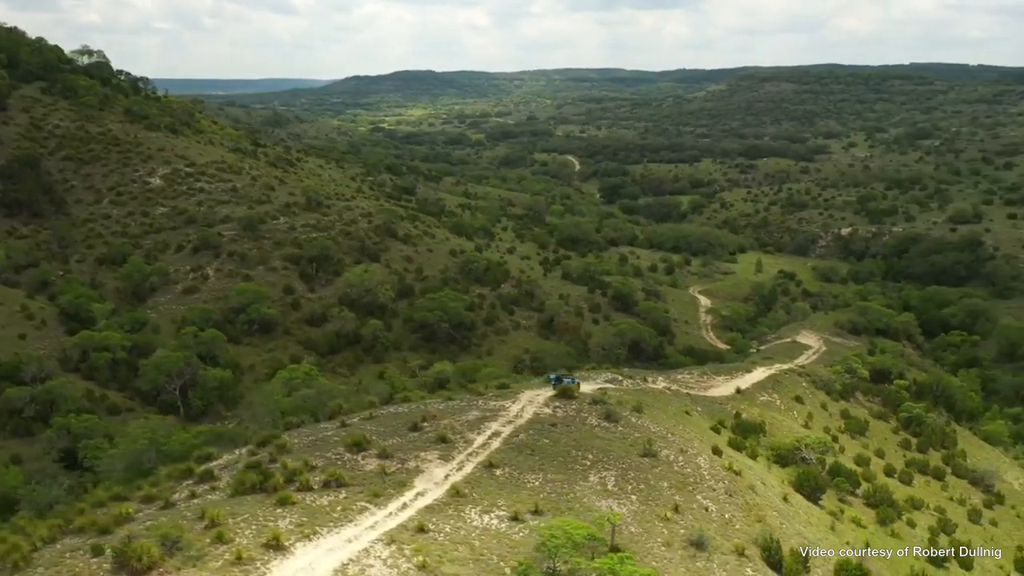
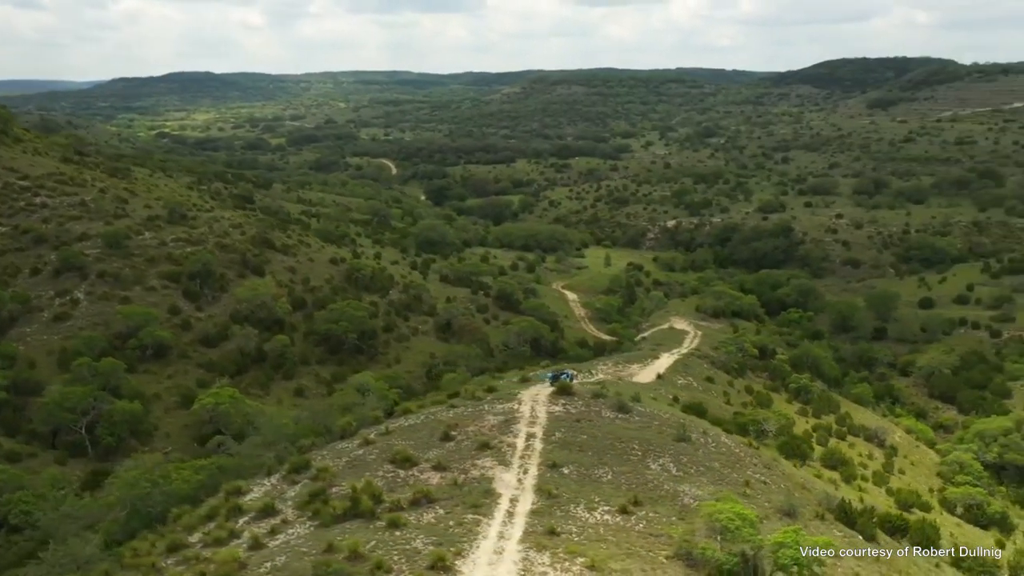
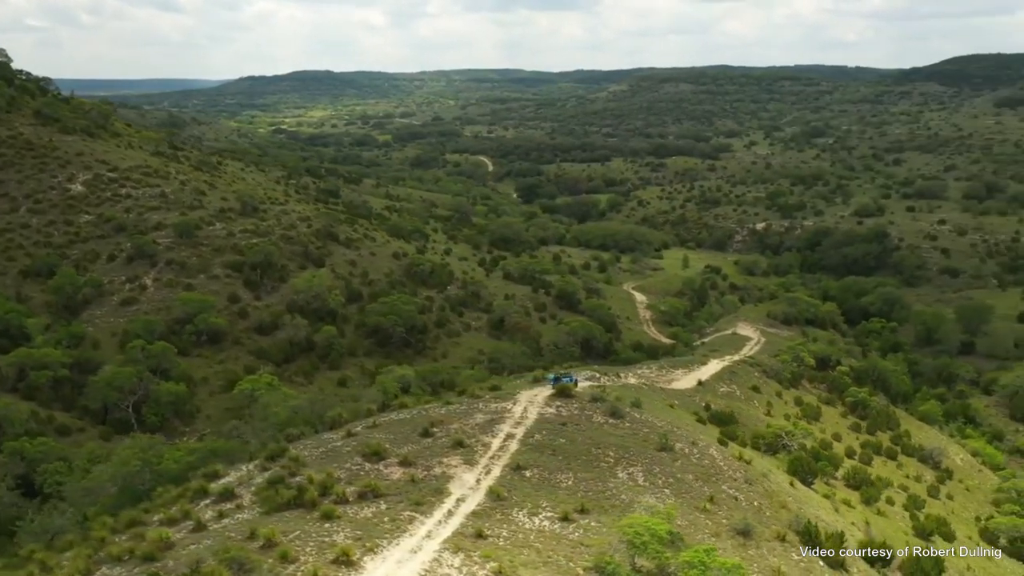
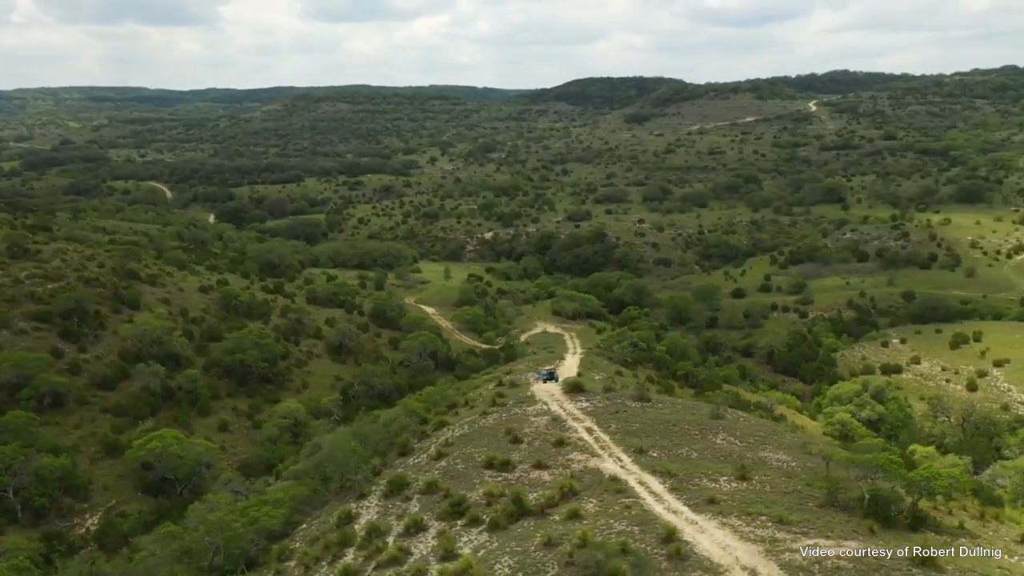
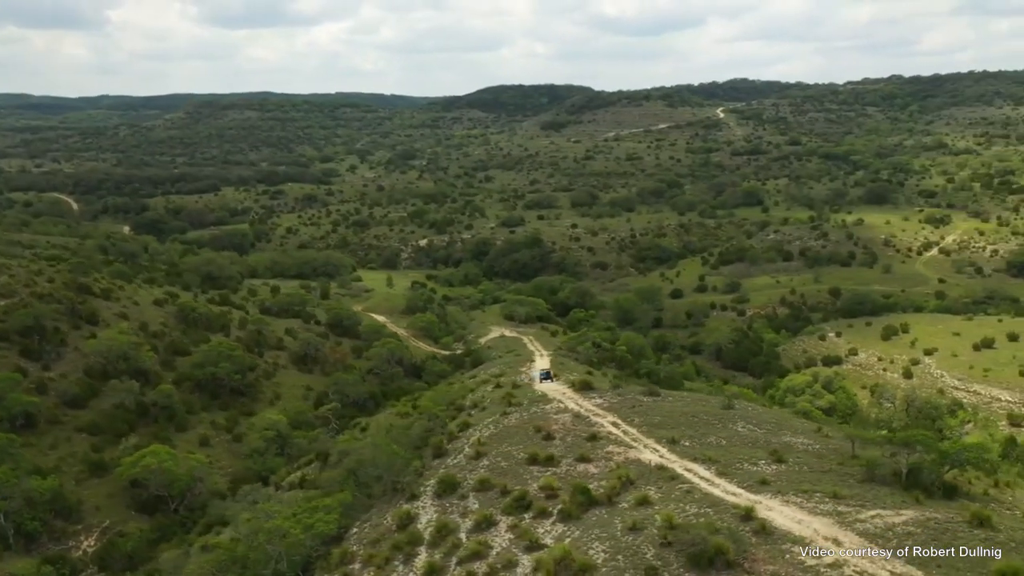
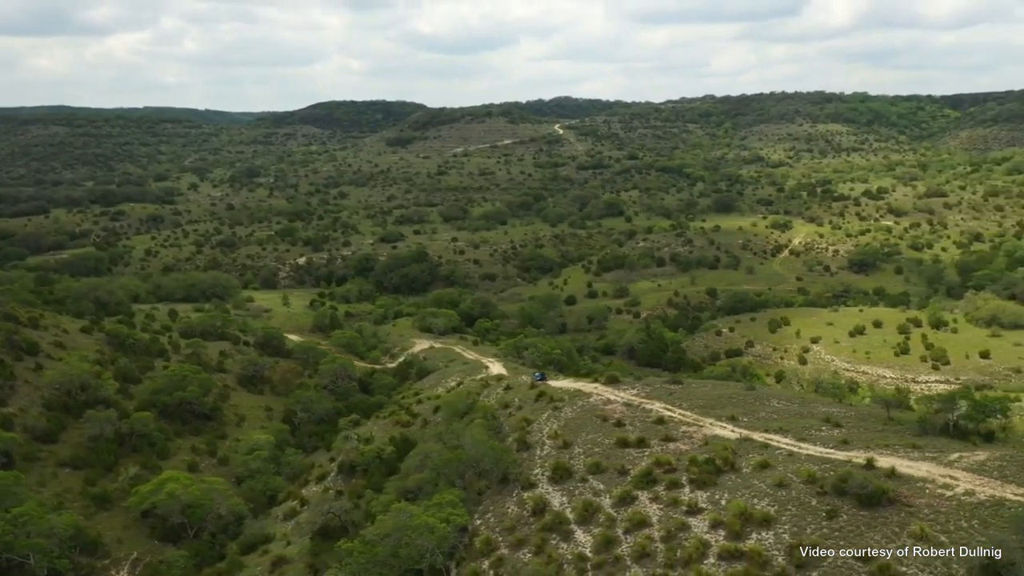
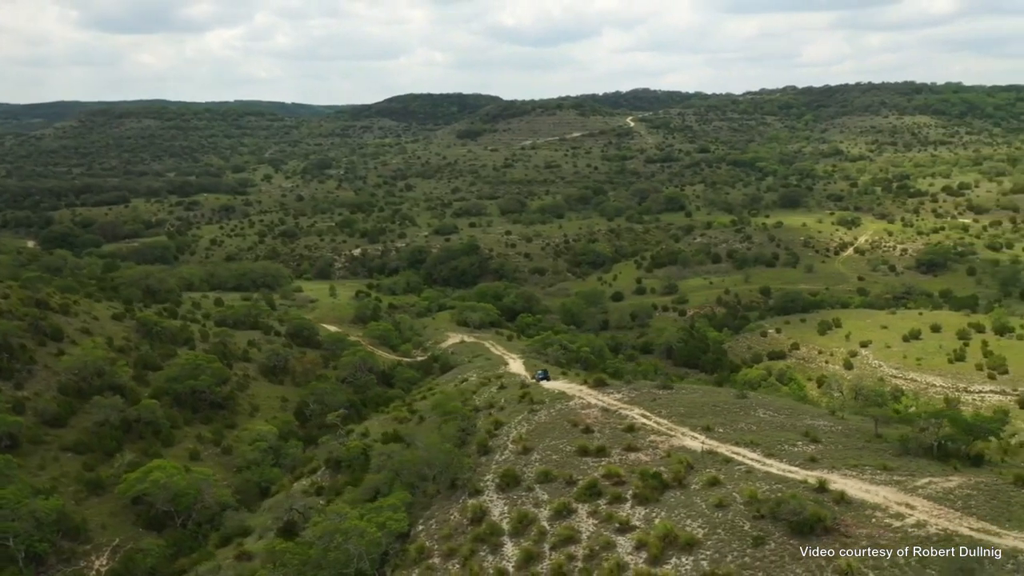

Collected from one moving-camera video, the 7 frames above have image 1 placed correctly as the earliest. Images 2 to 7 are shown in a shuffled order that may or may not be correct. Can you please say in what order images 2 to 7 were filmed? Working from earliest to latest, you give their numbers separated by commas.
3, 2, 4, 5, 7, 6
